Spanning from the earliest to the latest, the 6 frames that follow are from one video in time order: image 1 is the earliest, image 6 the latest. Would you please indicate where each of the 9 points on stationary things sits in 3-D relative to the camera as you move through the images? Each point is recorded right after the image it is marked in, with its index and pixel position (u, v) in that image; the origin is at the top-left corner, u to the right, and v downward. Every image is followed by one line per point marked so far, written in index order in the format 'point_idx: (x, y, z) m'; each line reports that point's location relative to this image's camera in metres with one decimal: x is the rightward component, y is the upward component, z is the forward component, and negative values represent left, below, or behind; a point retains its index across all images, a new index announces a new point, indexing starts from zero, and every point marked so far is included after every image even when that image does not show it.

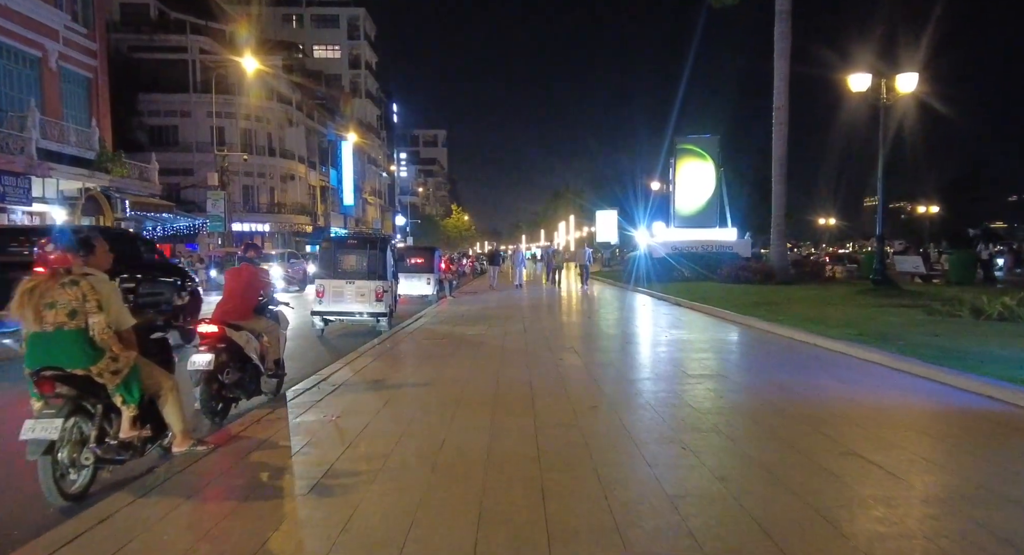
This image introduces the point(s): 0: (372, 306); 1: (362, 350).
0: (-3.3, -0.7, +15.3) m
1: (-2.8, -1.3, +12.2) m
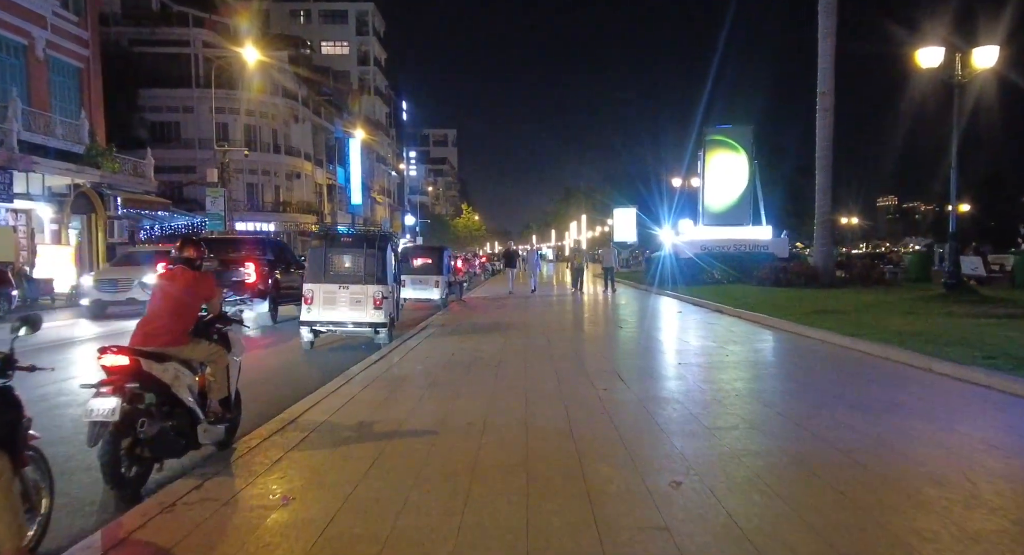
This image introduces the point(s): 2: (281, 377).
0: (-2.8, -0.8, +13.1) m
1: (-2.4, -1.4, +10.0) m
2: (-3.5, -1.5, +10.0) m
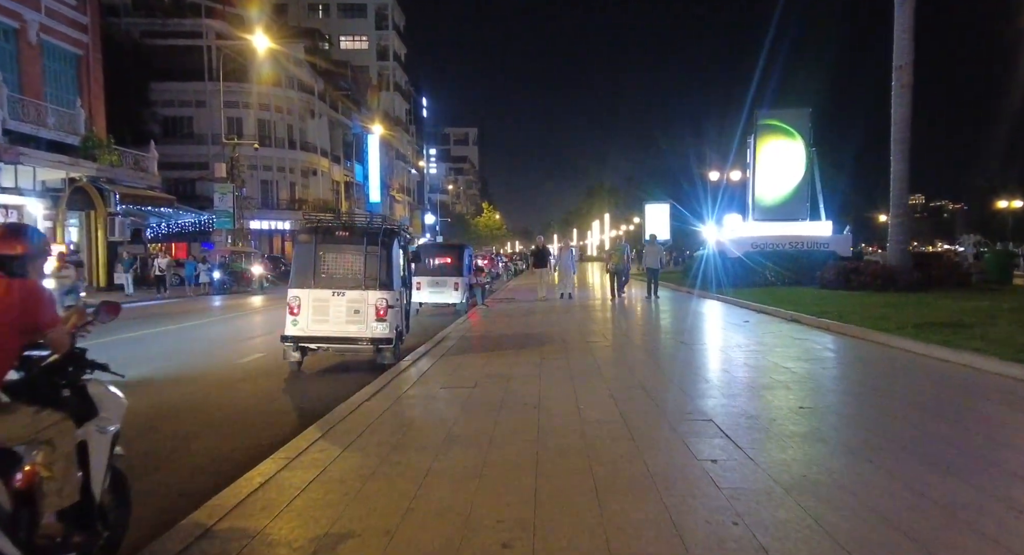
0: (-2.2, -0.9, +10.4) m
1: (-1.9, -1.5, +7.3) m
2: (-3.0, -1.6, +7.3) m
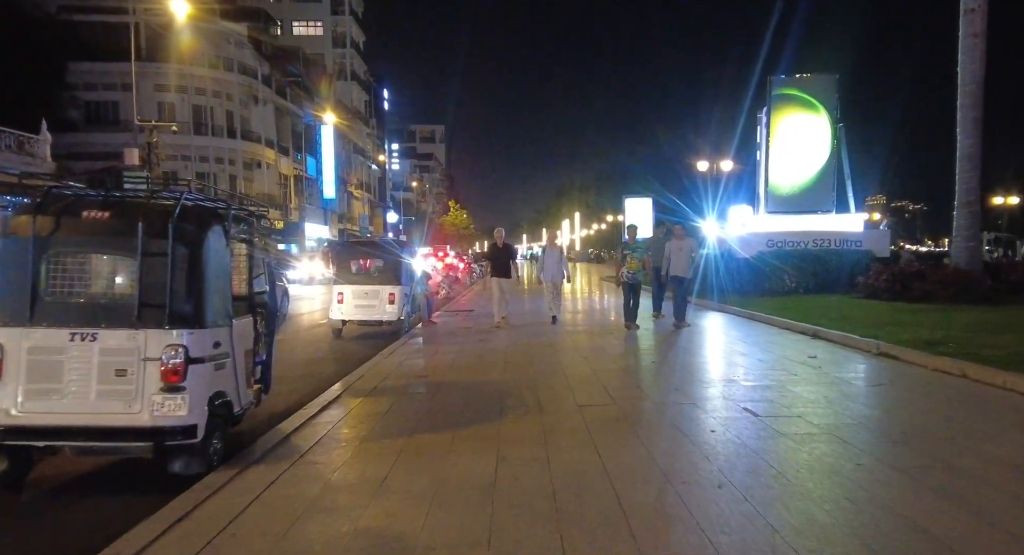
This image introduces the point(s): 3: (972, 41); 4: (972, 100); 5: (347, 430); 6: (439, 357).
0: (-2.8, -1.1, +5.1) m
1: (-2.3, -1.7, +2.0) m
2: (-3.4, -1.8, +2.0) m
3: (+10.8, +5.6, +15.6) m
4: (+10.9, +4.2, +15.6) m
5: (-1.6, -1.6, +6.7) m
6: (-1.3, -1.3, +10.9) m
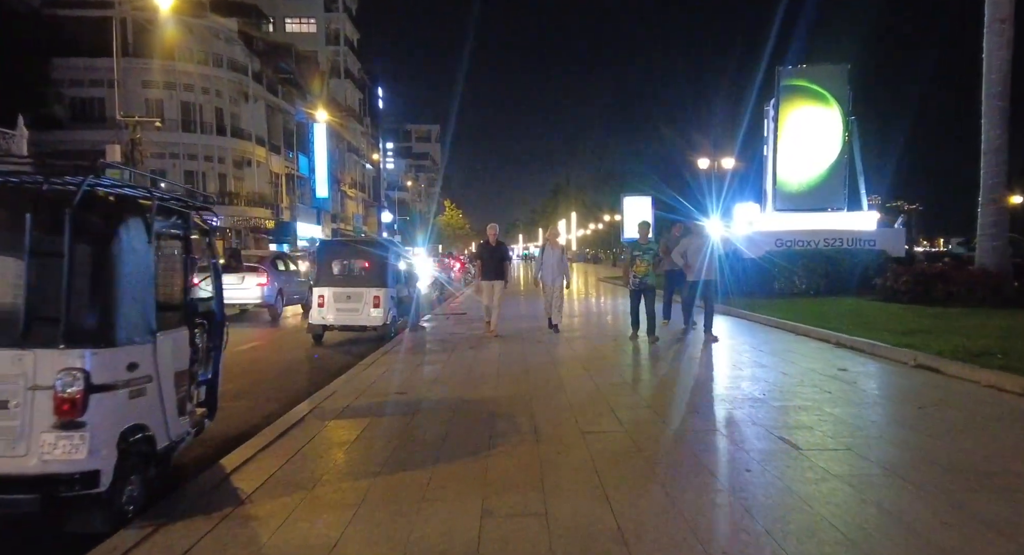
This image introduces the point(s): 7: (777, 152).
0: (-2.9, -1.1, +4.0) m
1: (-2.4, -1.7, +0.9) m
2: (-3.5, -1.8, +0.9) m
3: (+10.7, +5.5, +14.6) m
4: (+10.8, +4.2, +14.6) m
5: (-1.7, -1.6, +5.6) m
6: (-1.4, -1.3, +9.8) m
7: (+7.9, +3.8, +19.8) m
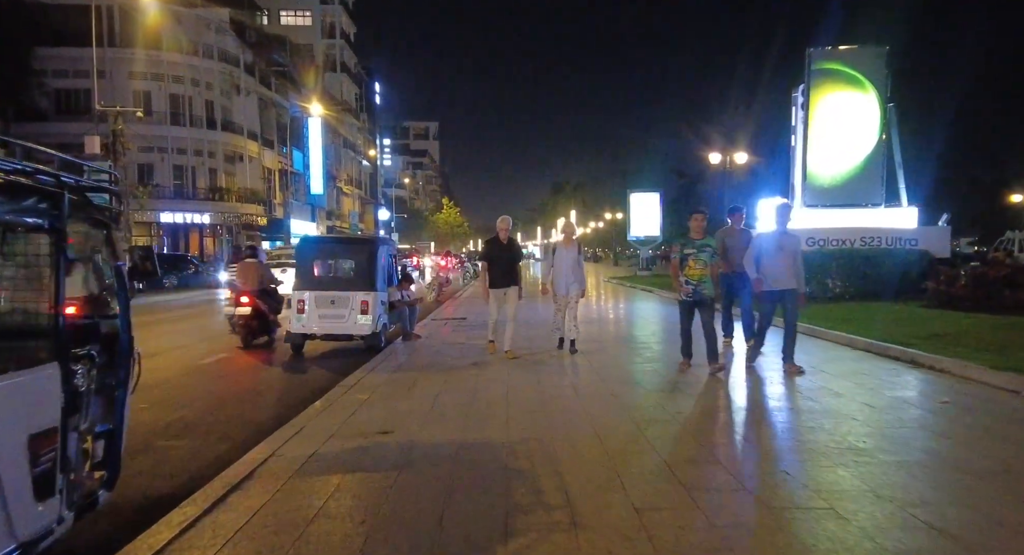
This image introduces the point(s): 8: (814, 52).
0: (-2.7, -1.2, +2.3) m
1: (-2.2, -1.8, -0.8) m
2: (-3.3, -1.9, -0.8) m
3: (+10.8, +5.5, +12.8) m
4: (+10.9, +4.1, +12.9) m
5: (-1.5, -1.7, +3.9) m
6: (-1.2, -1.4, +8.0) m
7: (+8.0, +3.7, +18.0) m
8: (+8.1, +6.1, +17.8) m
